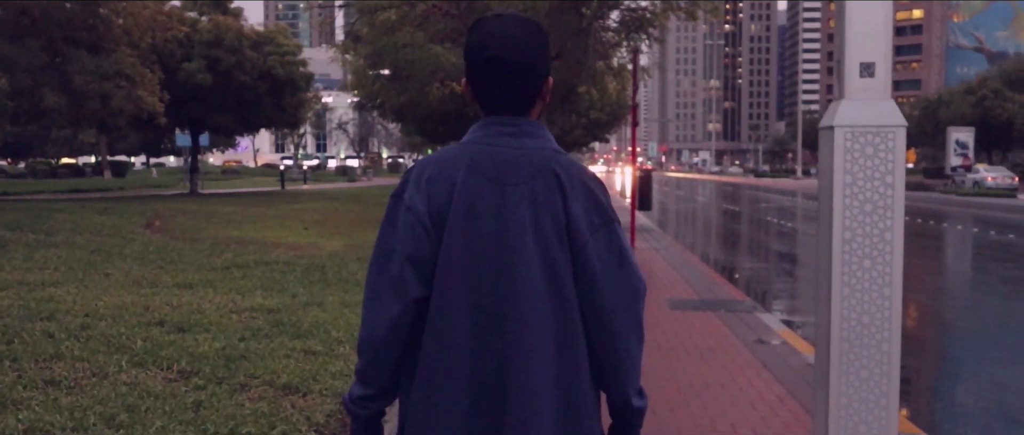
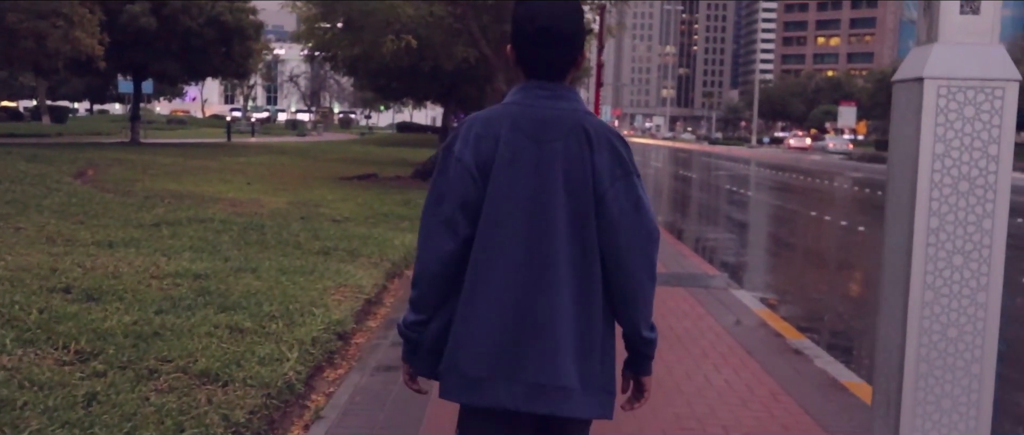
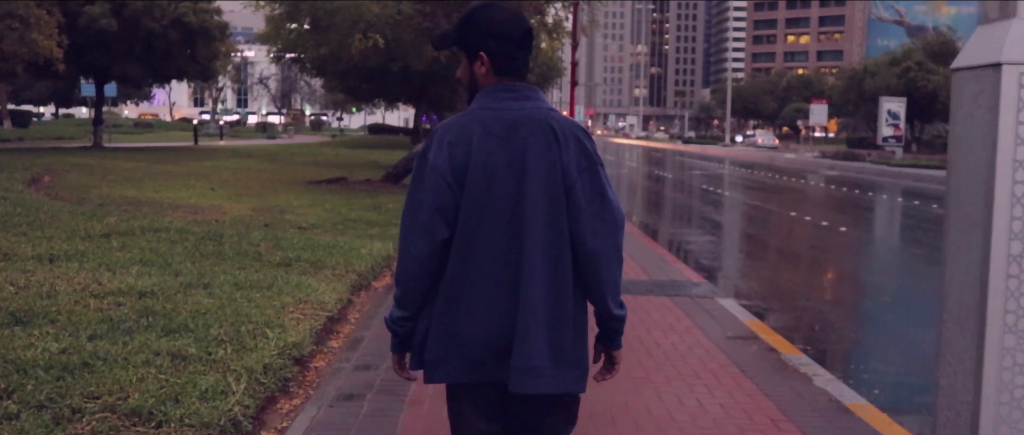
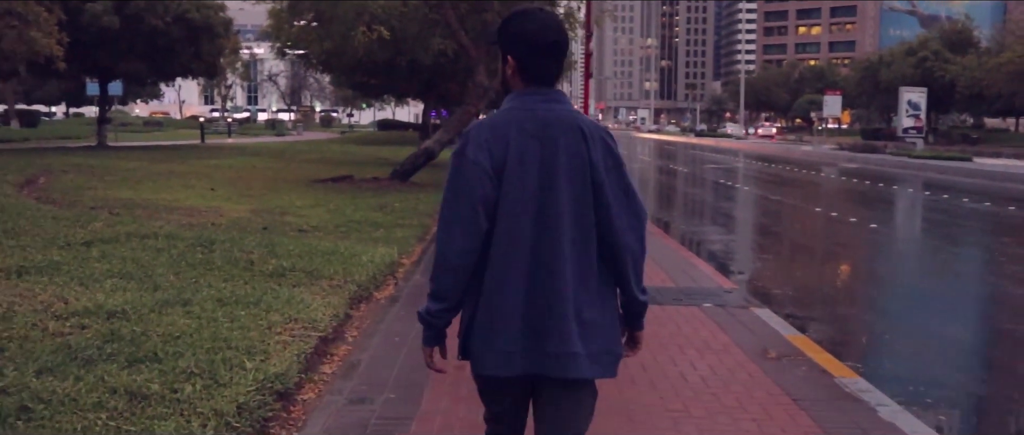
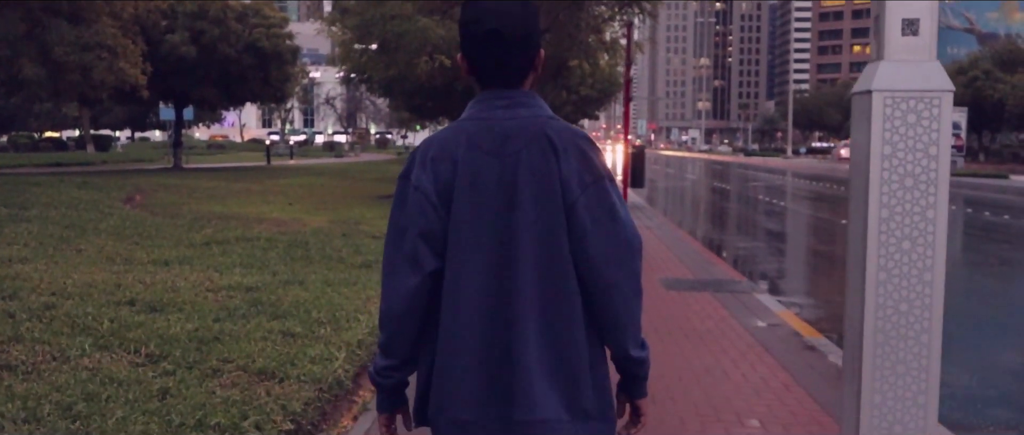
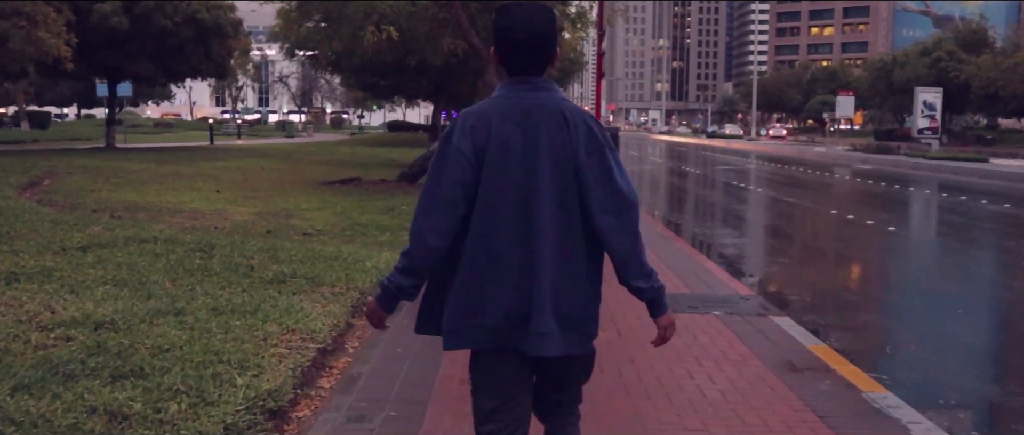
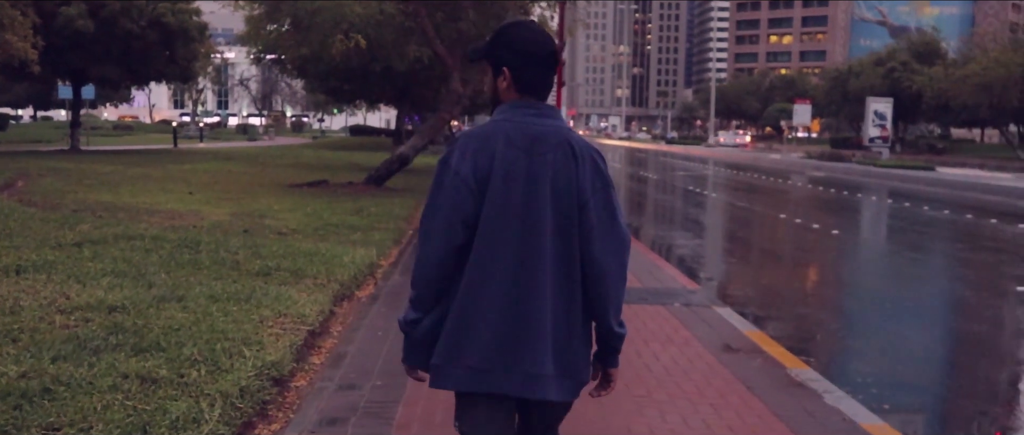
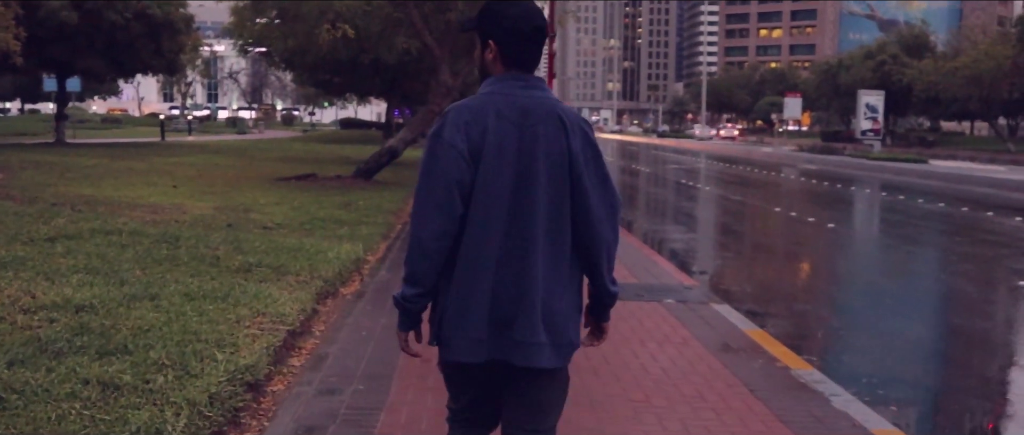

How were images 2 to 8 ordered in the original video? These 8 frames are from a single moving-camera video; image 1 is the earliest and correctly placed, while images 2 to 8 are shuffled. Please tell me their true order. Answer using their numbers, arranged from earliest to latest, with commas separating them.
5, 2, 3, 7, 8, 4, 6
